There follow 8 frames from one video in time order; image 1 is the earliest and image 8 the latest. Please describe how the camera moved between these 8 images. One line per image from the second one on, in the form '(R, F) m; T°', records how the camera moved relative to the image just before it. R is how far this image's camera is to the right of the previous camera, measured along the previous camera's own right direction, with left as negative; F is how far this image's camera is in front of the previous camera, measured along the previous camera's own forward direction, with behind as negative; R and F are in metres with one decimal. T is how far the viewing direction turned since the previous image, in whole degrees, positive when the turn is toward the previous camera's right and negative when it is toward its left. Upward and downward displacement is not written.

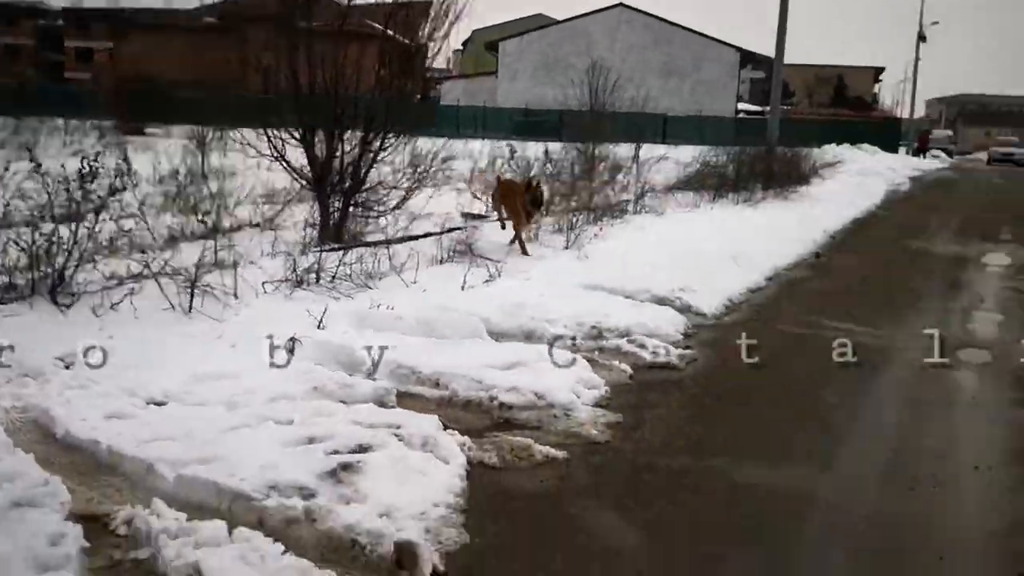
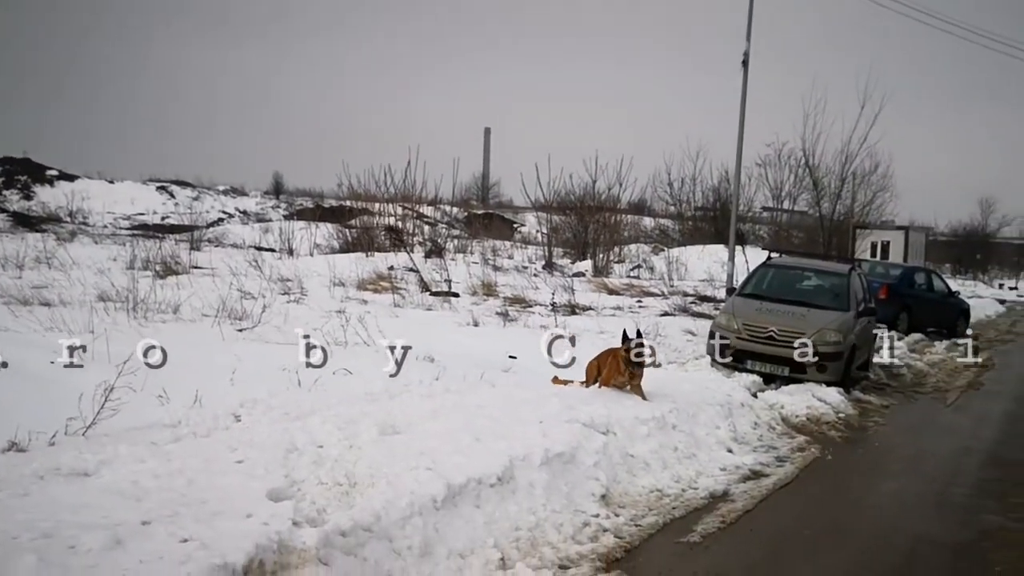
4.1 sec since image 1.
(+0.1, +1.5) m; +6°
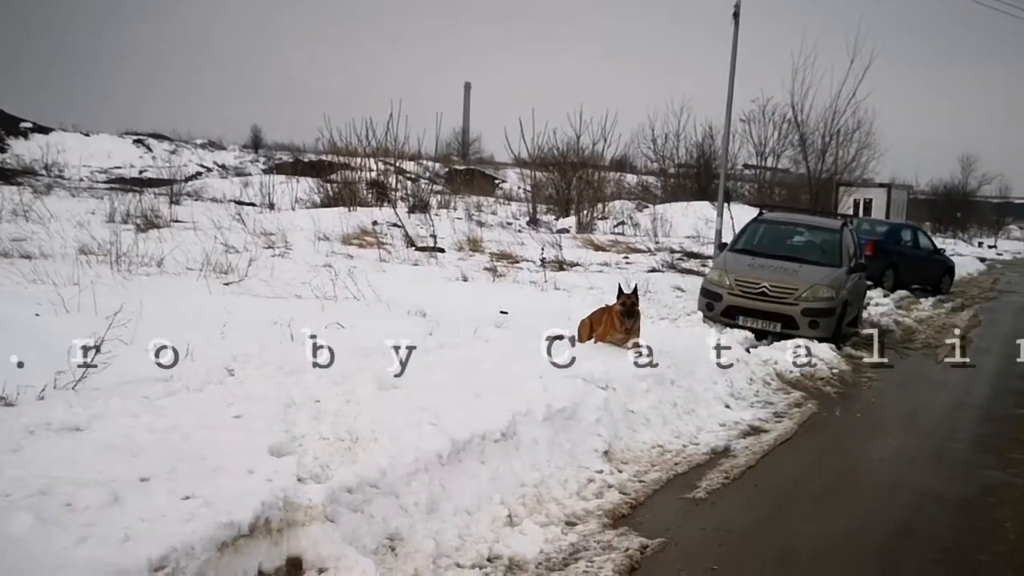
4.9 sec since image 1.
(-0.1, +0.1) m; +1°
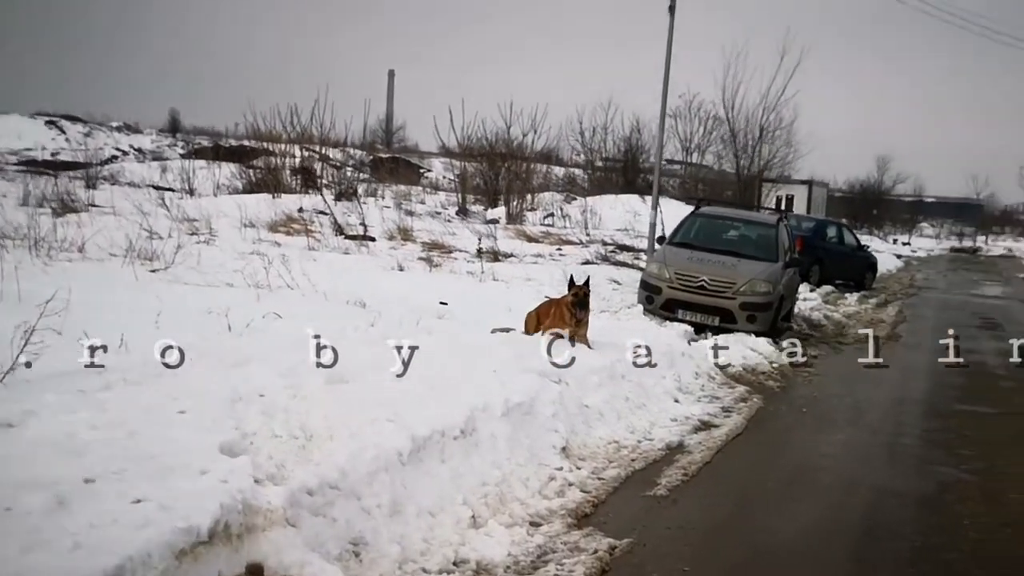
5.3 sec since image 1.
(-0.2, +0.2) m; +4°
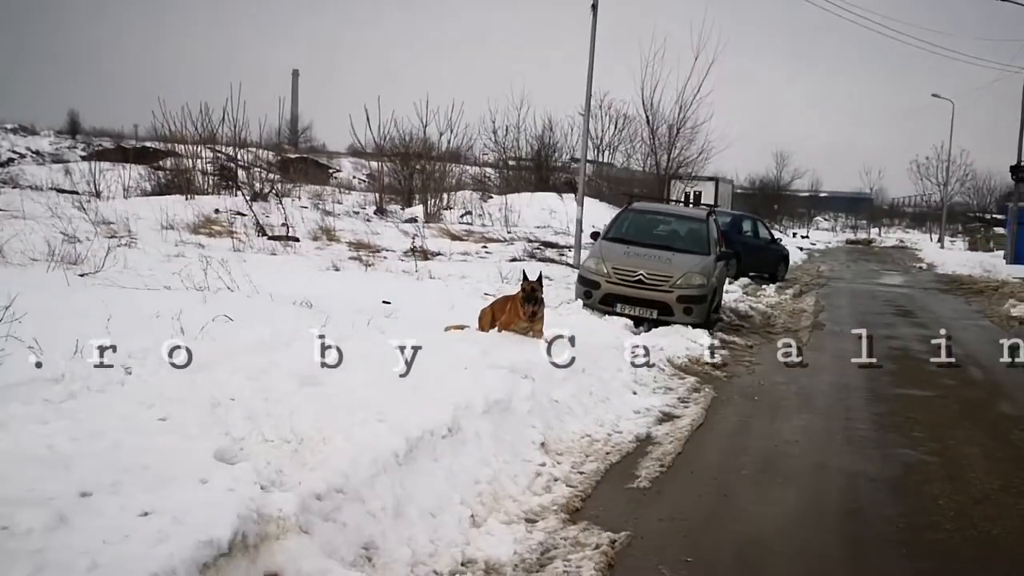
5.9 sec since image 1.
(-0.3, +0.1) m; +5°
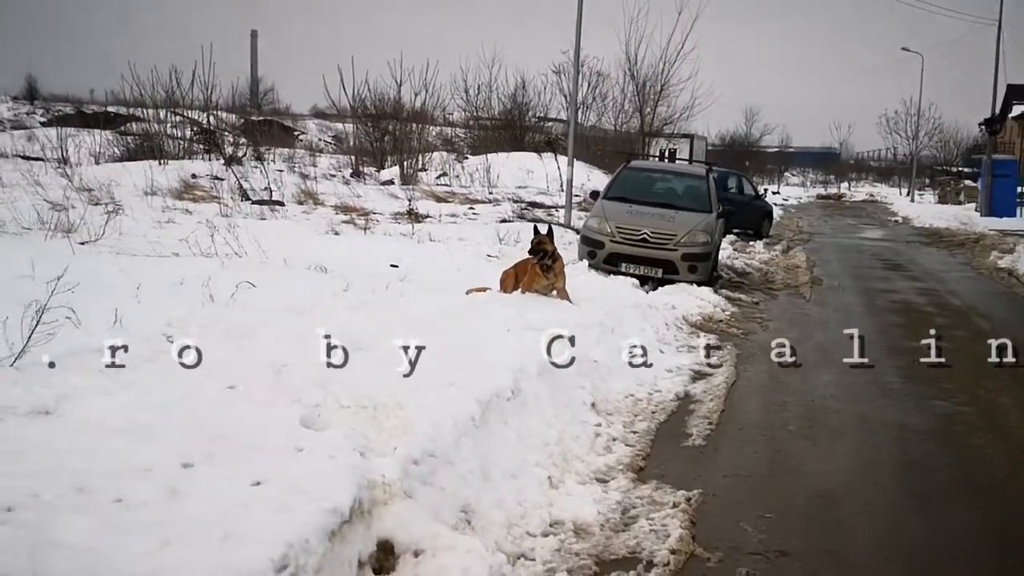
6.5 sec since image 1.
(-0.4, 0.0) m; +2°
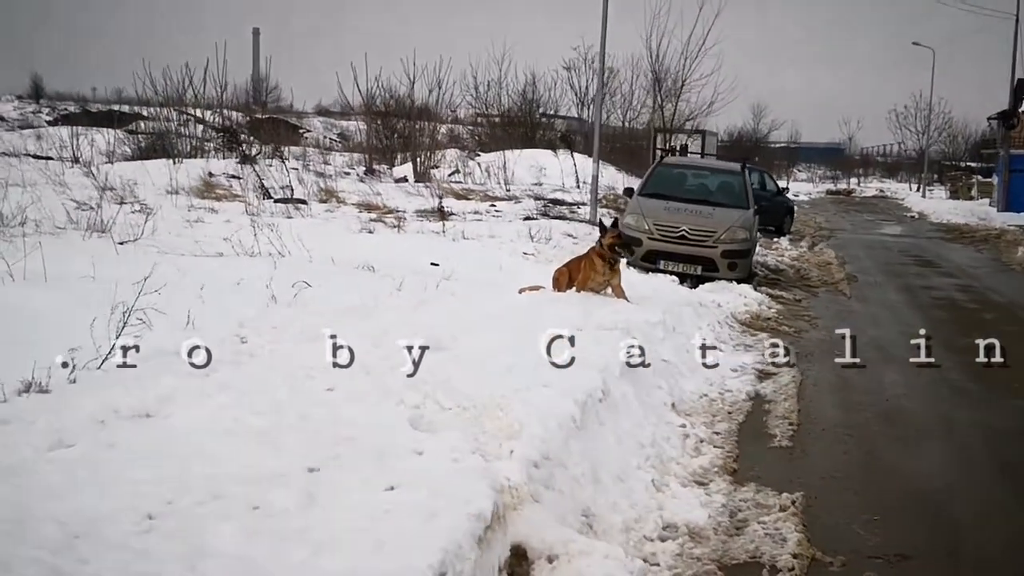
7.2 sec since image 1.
(-0.4, +0.1) m; 0°
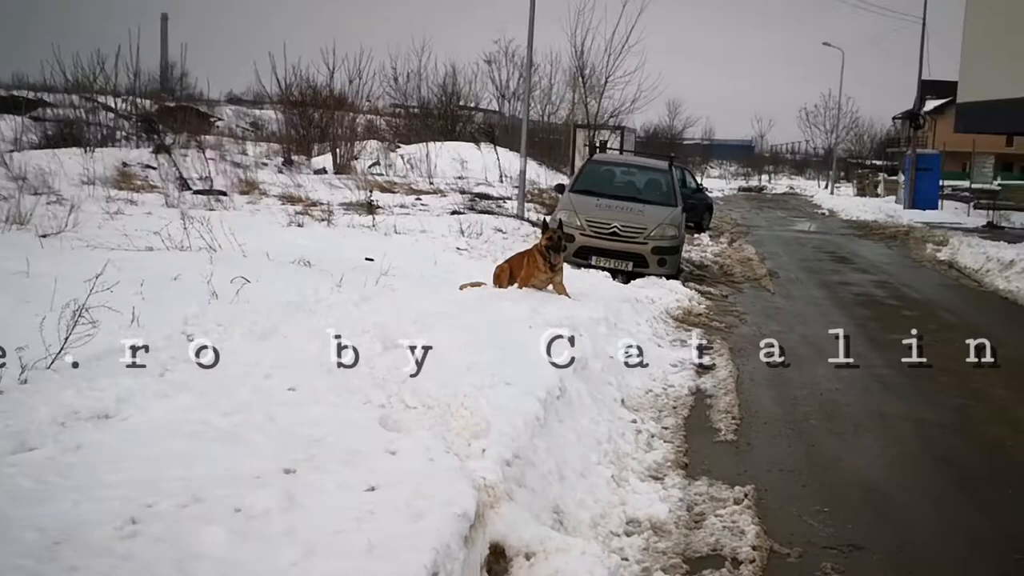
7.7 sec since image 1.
(-0.2, 0.0) m; +5°
